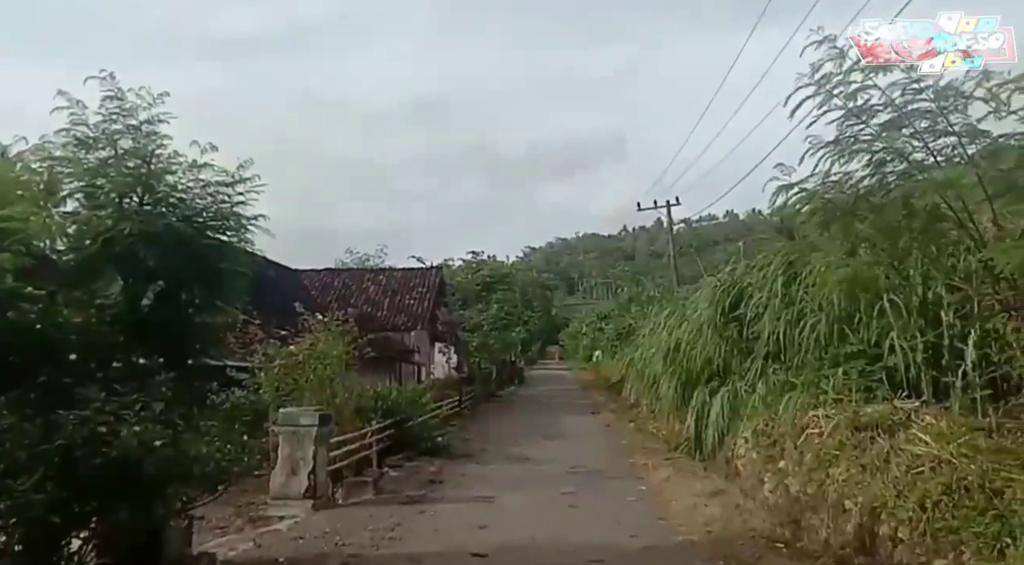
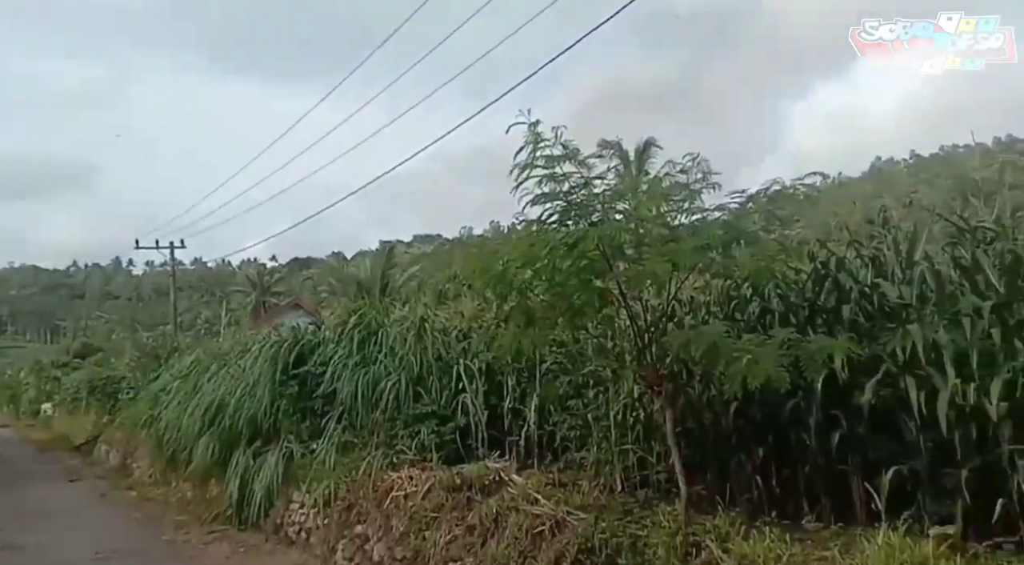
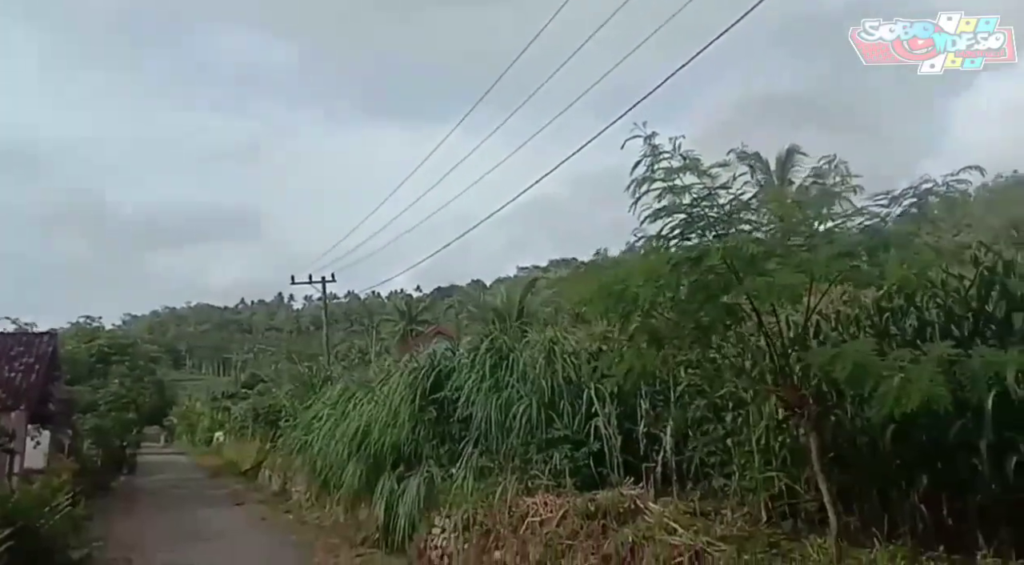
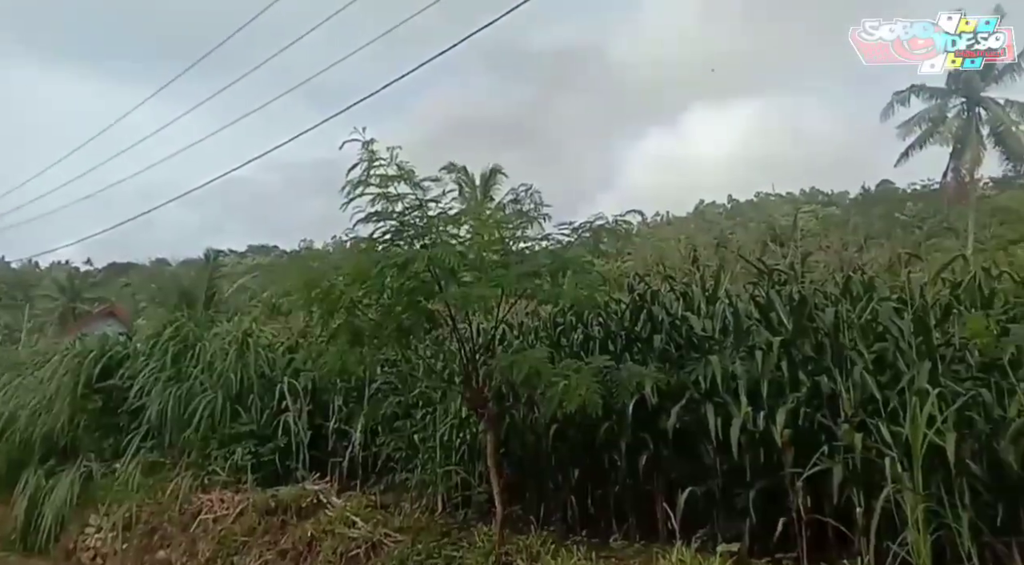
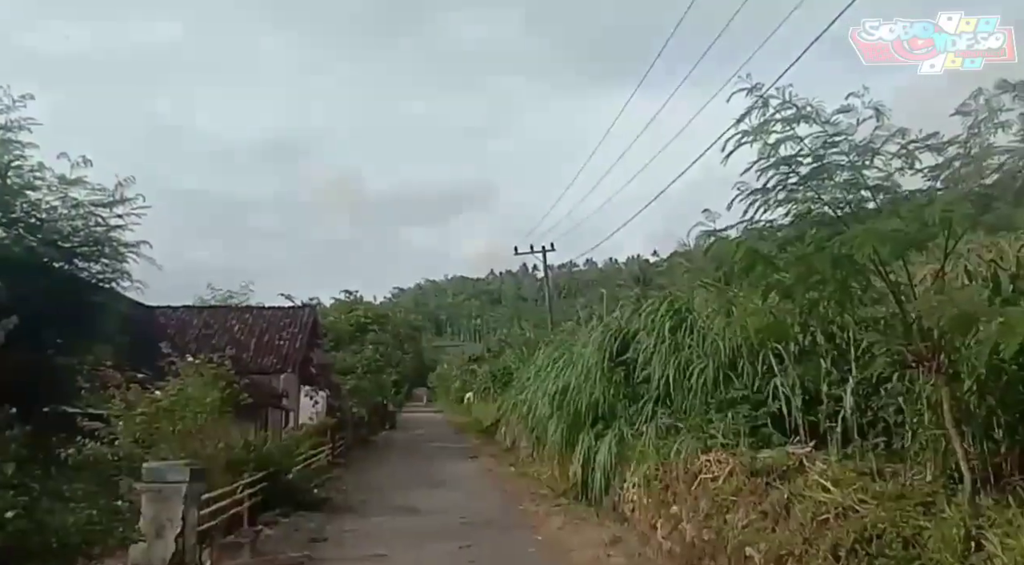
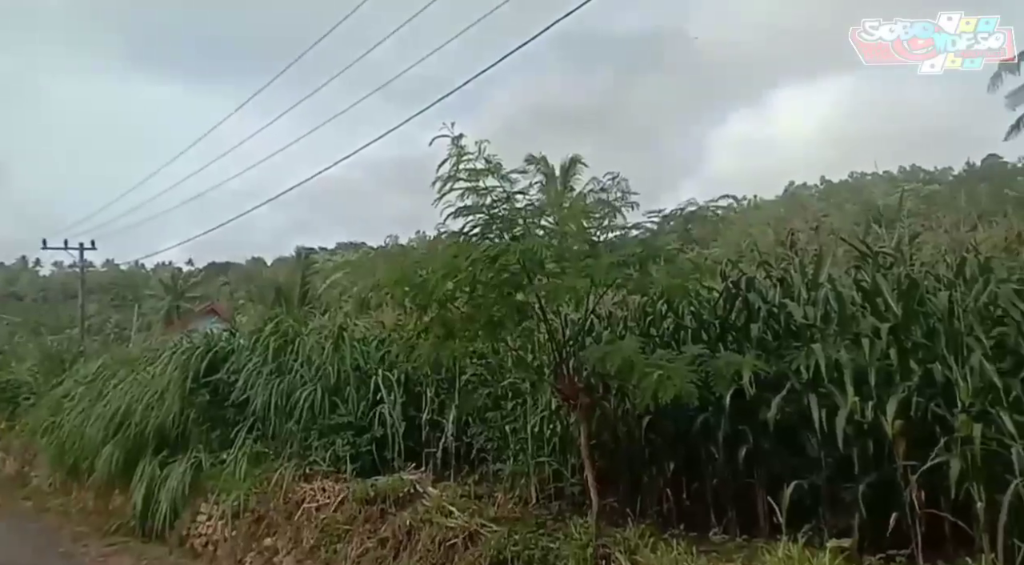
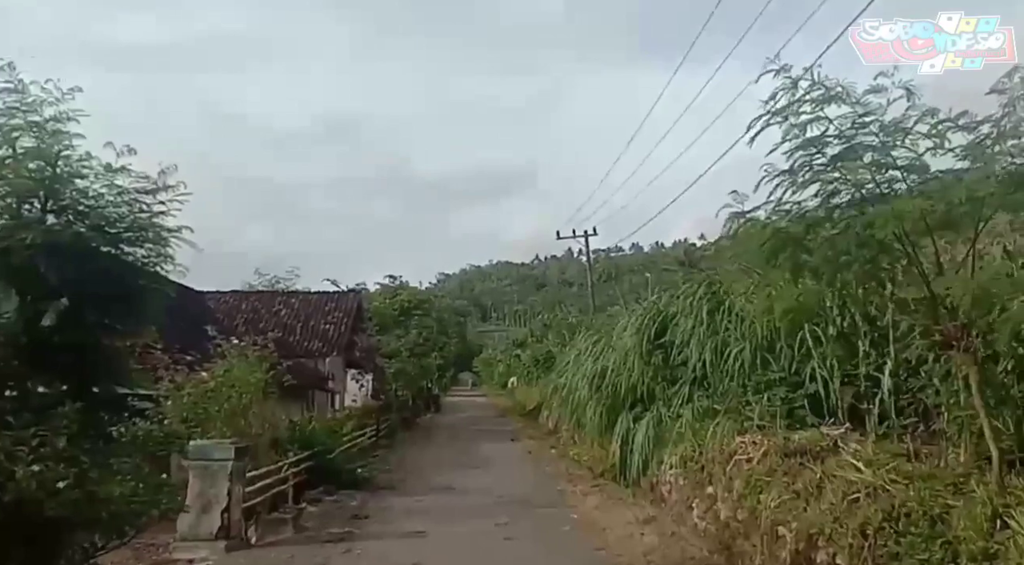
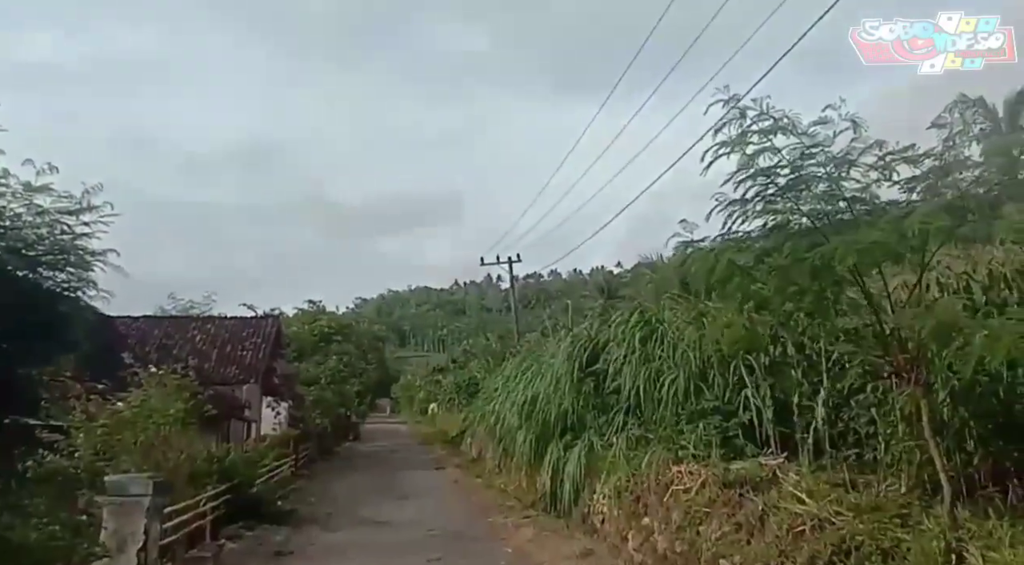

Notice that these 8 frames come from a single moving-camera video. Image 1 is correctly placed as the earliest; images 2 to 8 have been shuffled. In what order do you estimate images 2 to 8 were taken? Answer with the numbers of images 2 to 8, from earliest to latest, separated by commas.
7, 5, 8, 3, 2, 6, 4
